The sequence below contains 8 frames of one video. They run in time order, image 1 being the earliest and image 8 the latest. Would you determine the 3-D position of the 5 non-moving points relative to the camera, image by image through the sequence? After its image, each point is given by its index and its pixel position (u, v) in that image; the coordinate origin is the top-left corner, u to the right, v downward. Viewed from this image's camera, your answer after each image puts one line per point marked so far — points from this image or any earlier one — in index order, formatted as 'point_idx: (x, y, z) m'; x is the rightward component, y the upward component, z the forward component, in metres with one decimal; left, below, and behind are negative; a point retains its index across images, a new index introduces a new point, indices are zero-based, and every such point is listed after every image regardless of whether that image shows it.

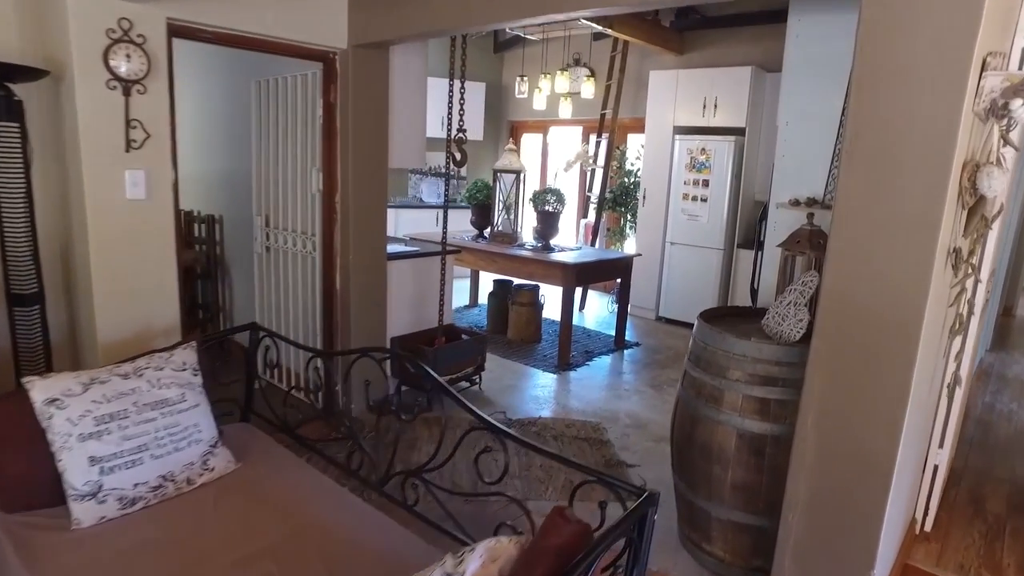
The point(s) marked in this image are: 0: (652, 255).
0: (+1.2, +0.3, +5.7) m
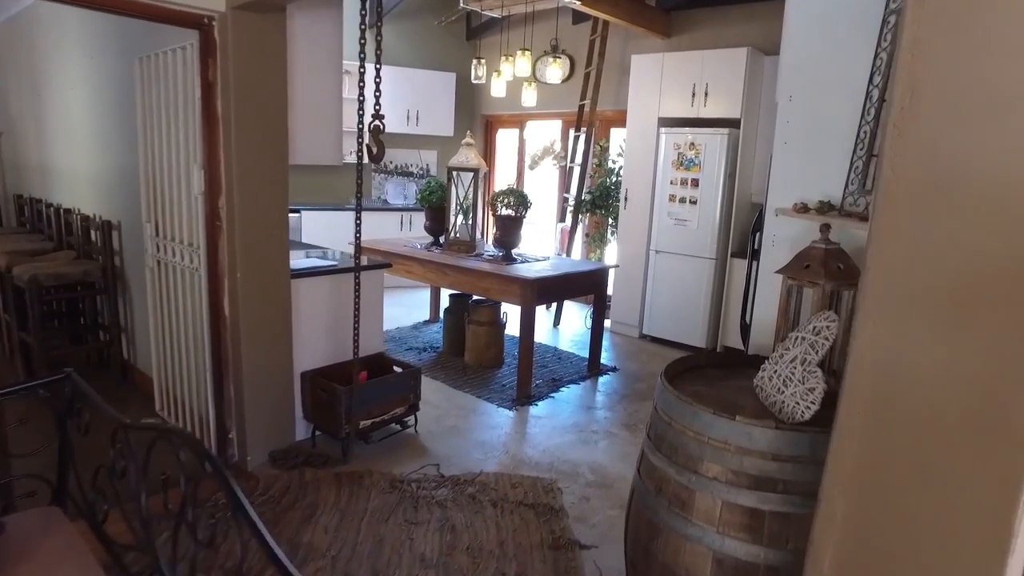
0: (+0.9, +0.2, +5.1) m
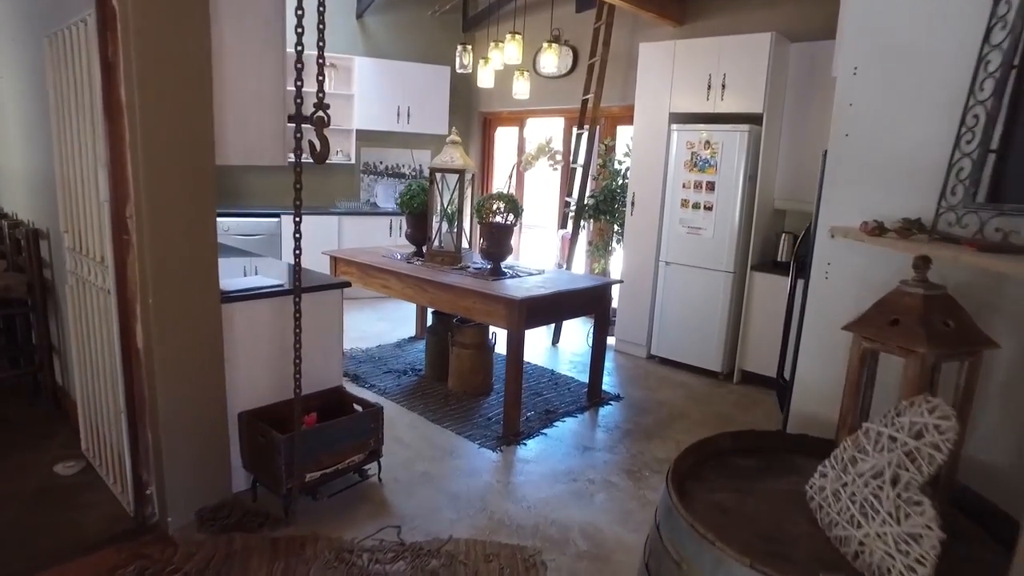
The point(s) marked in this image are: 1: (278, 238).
0: (+0.9, +0.1, +4.6) m
1: (-2.0, +0.4, +5.7) m
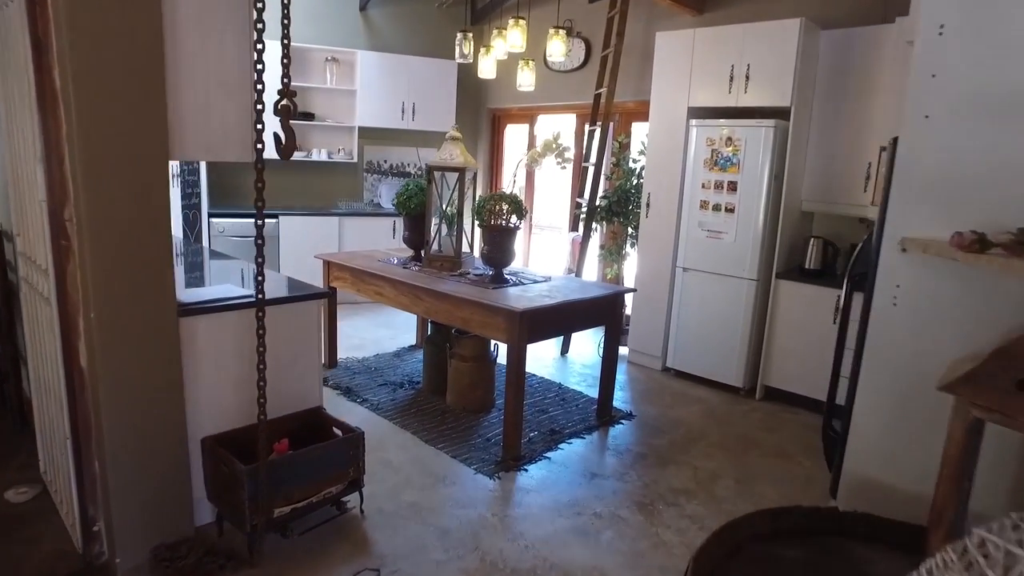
0: (+0.9, 0.0, +4.2) m
1: (-1.9, +0.4, +5.4) m
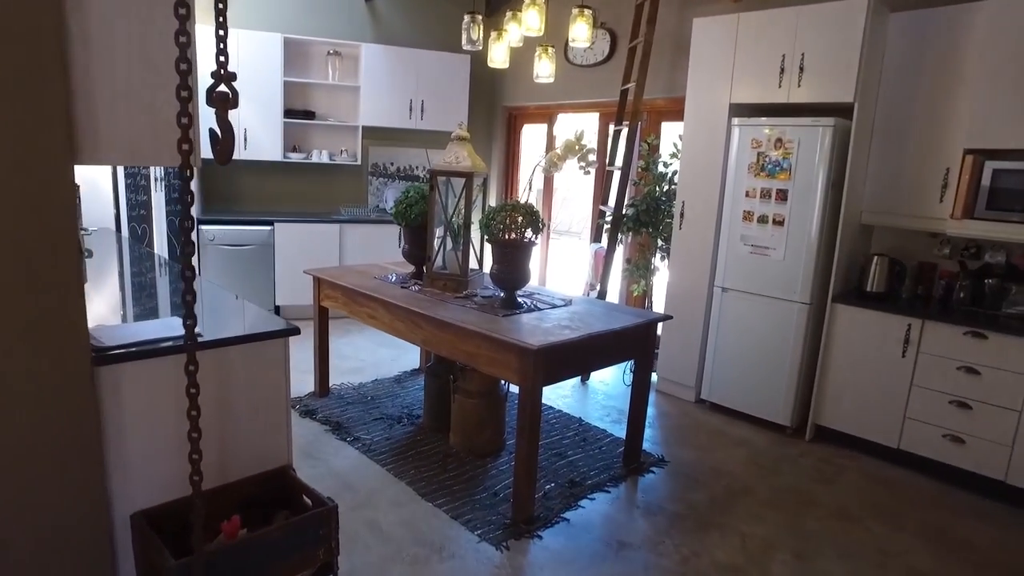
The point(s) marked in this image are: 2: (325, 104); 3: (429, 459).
0: (+1.0, -0.1, +3.7) m
1: (-1.8, +0.3, +5.0) m
2: (-1.5, +1.5, +5.4) m
3: (-0.4, -0.8, +3.0) m
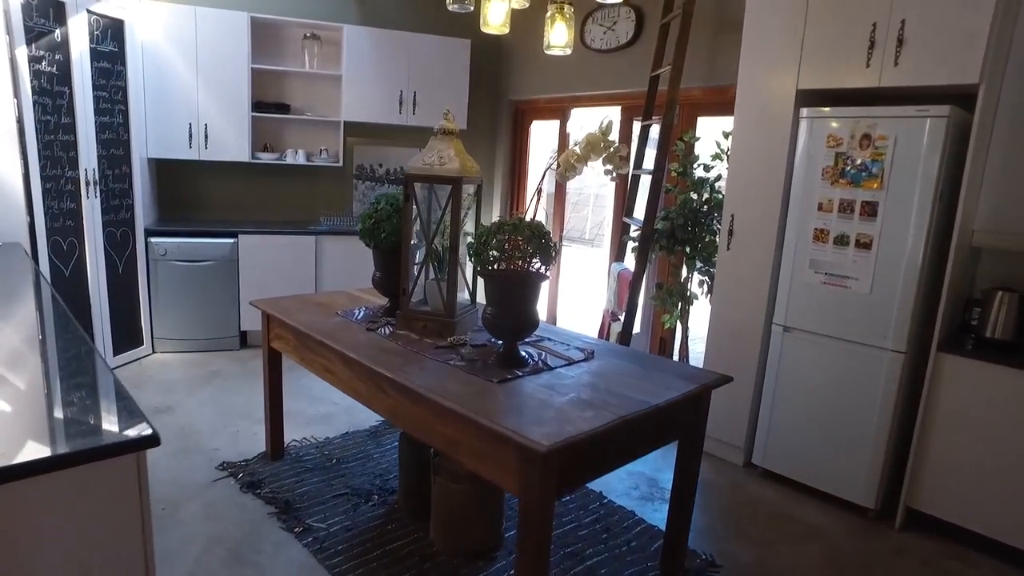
0: (+1.0, -0.3, +3.0) m
1: (-1.8, +0.2, +4.2) m
2: (-1.5, +1.3, +4.6) m
3: (-0.4, -0.9, +2.2) m
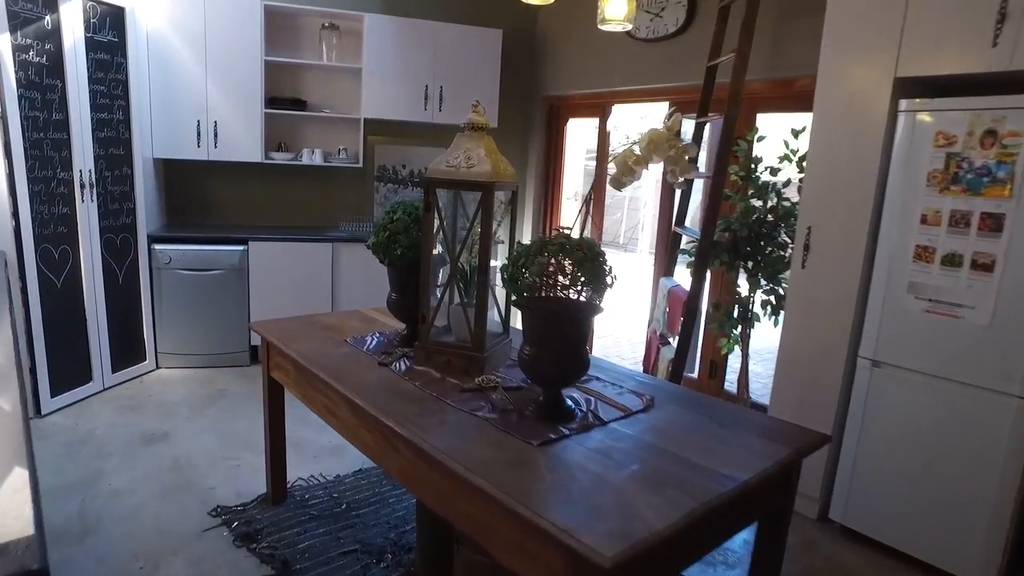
0: (+1.2, -0.4, +2.5) m
1: (-1.6, +0.1, +3.9) m
2: (-1.2, +1.3, +4.3) m
3: (-0.3, -1.0, +1.8) m
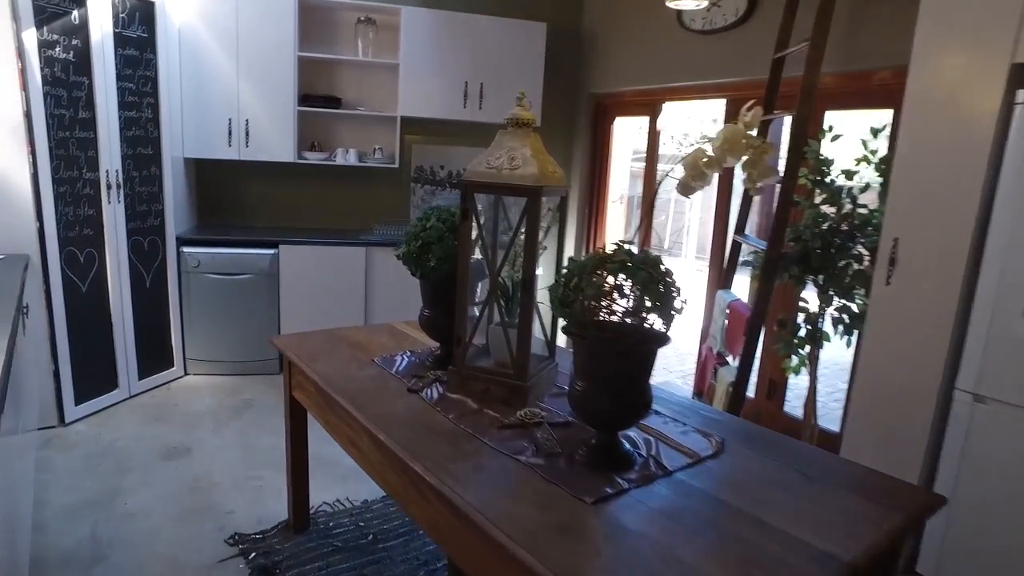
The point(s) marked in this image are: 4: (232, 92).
0: (+1.3, -0.4, +2.2) m
1: (-1.3, +0.1, +3.8) m
2: (-1.0, +1.2, +4.1) m
3: (-0.2, -1.0, +1.6) m
4: (-1.5, +1.1, +3.7) m
